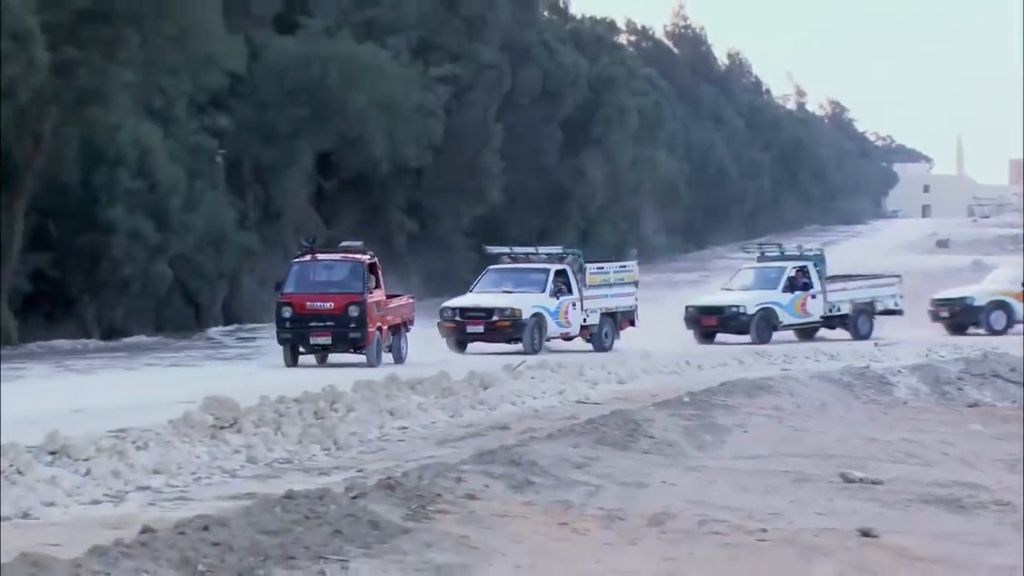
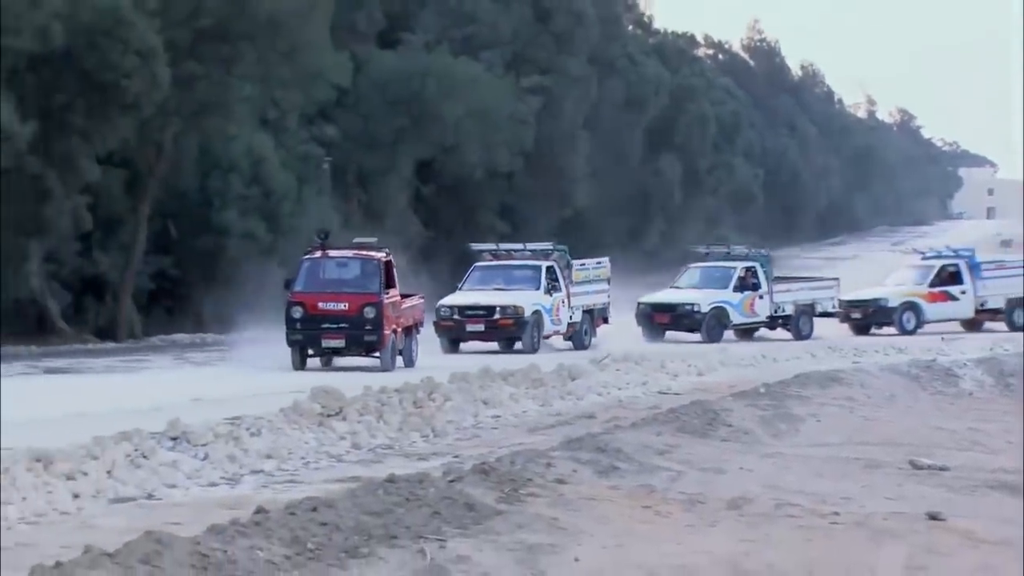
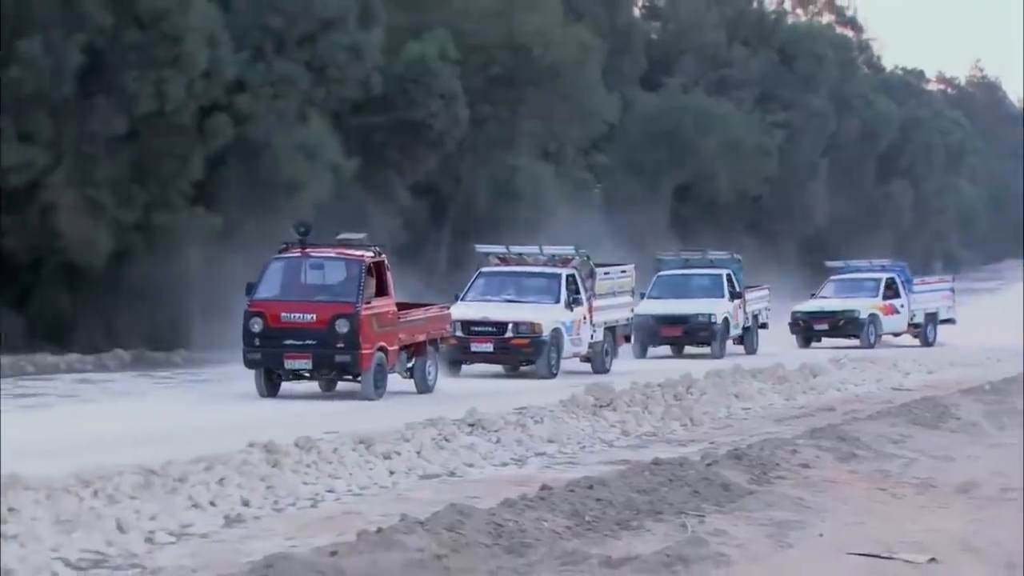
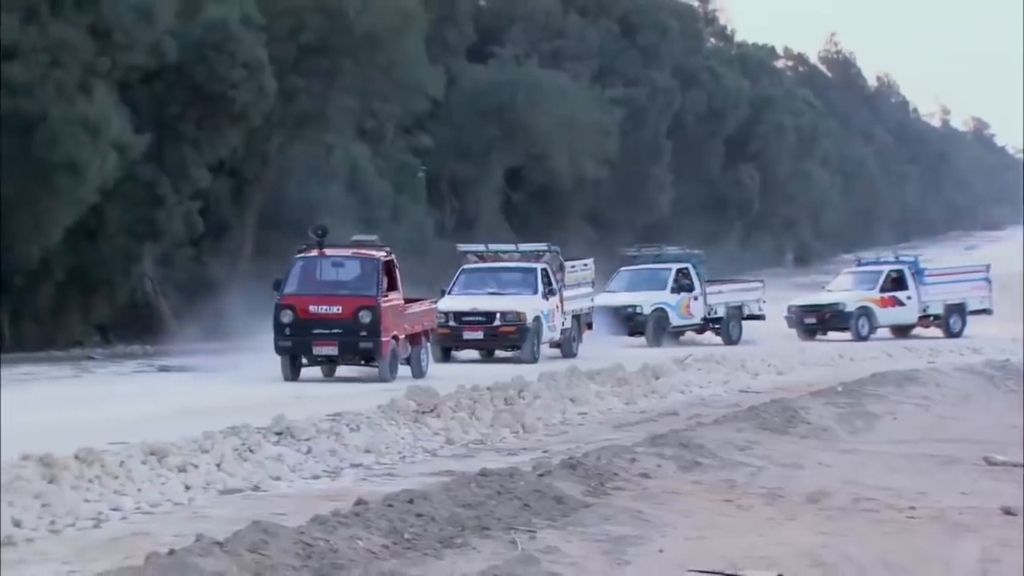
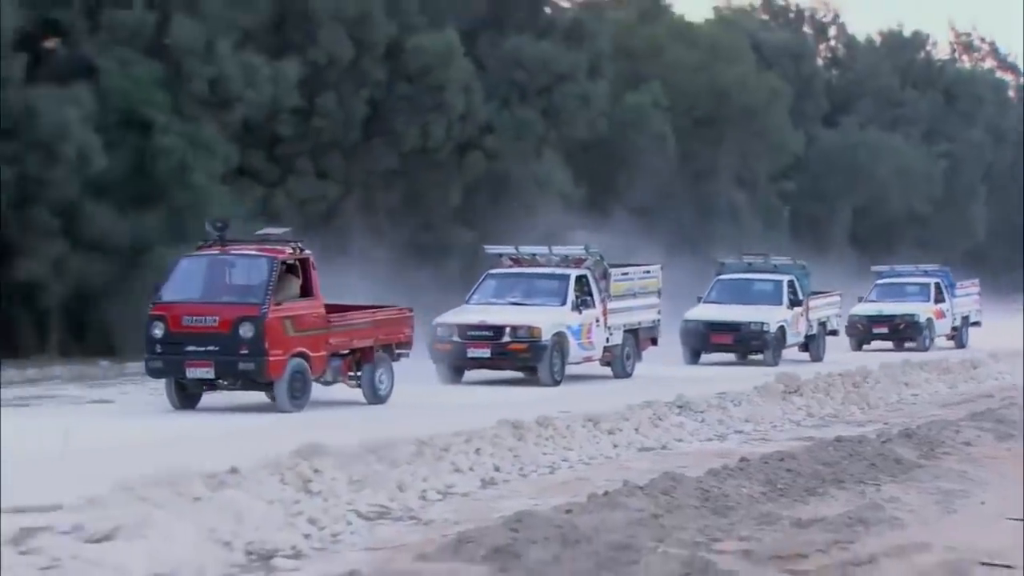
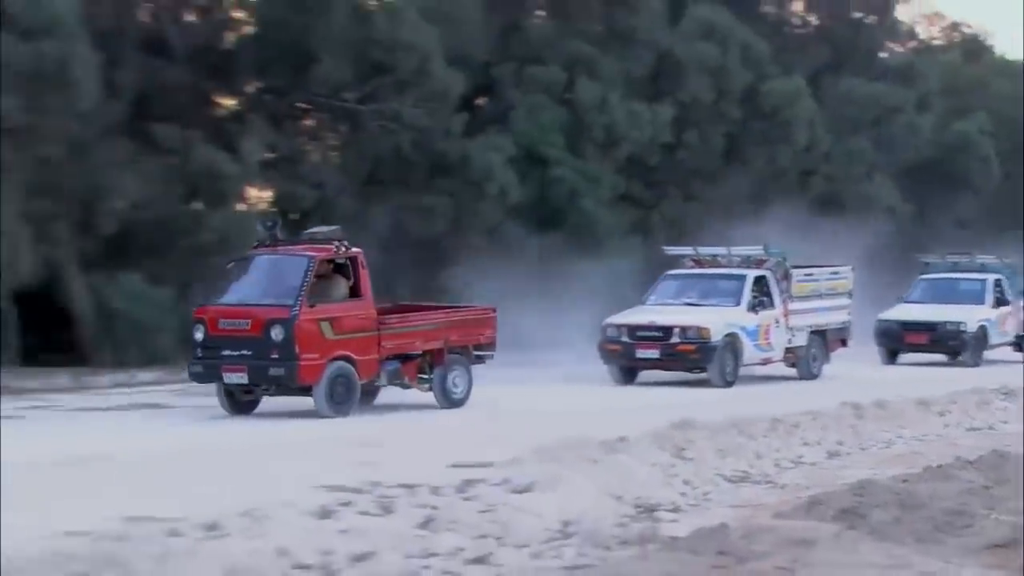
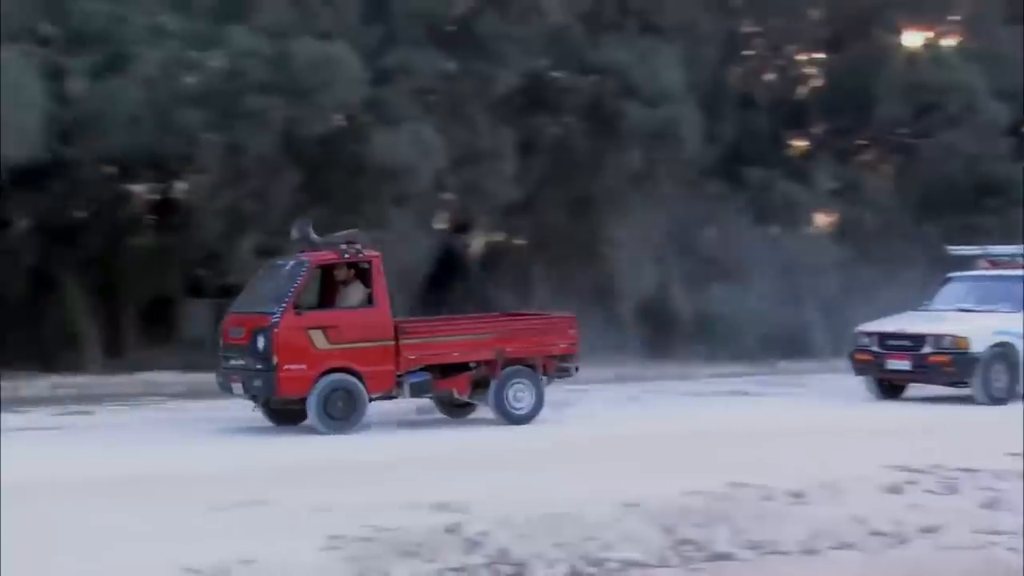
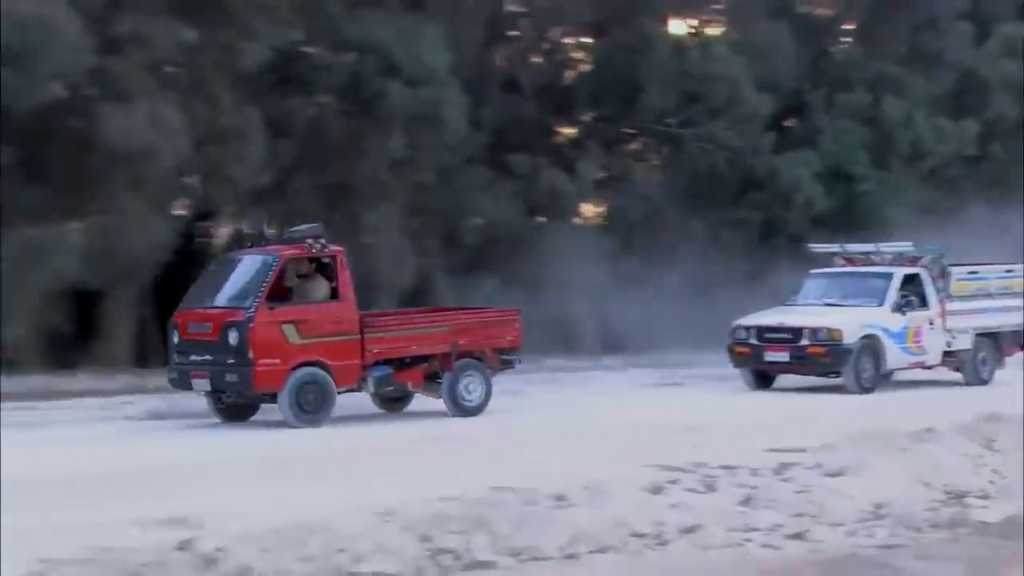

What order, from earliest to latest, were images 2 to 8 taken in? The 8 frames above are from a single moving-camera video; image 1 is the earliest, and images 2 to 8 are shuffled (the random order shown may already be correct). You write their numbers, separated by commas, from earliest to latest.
2, 4, 3, 5, 6, 8, 7
